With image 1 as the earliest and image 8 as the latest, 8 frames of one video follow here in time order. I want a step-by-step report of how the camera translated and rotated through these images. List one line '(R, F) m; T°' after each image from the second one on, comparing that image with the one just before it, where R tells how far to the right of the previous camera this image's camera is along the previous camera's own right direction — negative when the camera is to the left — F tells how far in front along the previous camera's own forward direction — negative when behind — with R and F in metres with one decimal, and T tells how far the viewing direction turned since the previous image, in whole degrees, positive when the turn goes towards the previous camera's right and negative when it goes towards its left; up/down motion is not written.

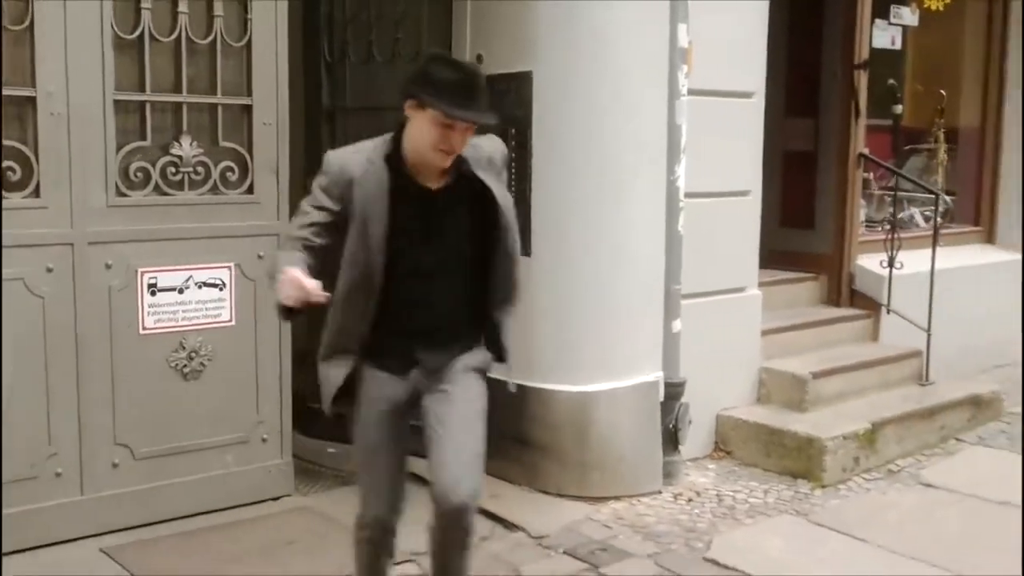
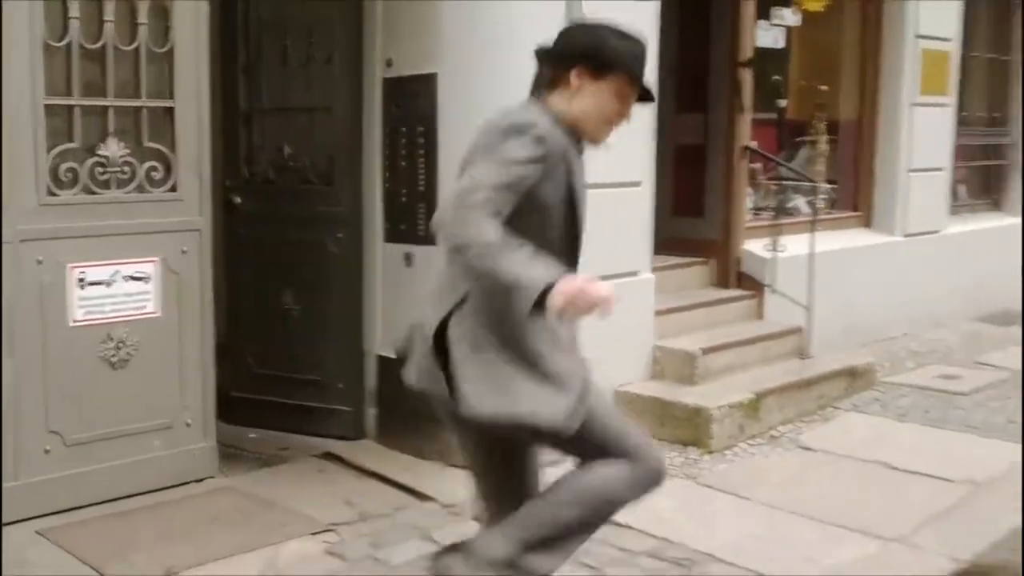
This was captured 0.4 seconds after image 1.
(+0.1, -0.4) m; +3°
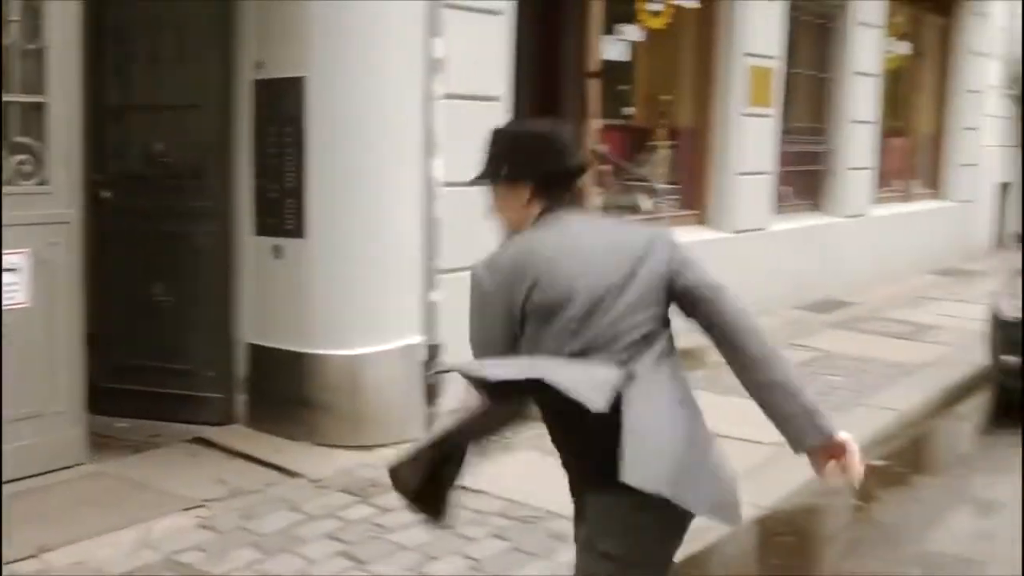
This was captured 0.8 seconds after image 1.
(0.0, -0.4) m; +5°
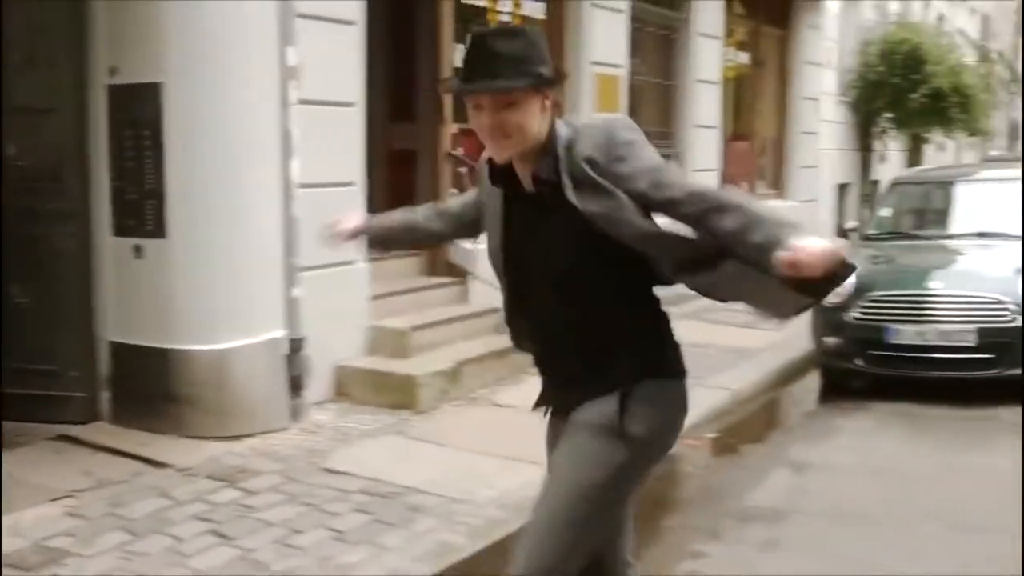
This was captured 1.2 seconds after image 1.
(0.0, -0.3) m; +5°
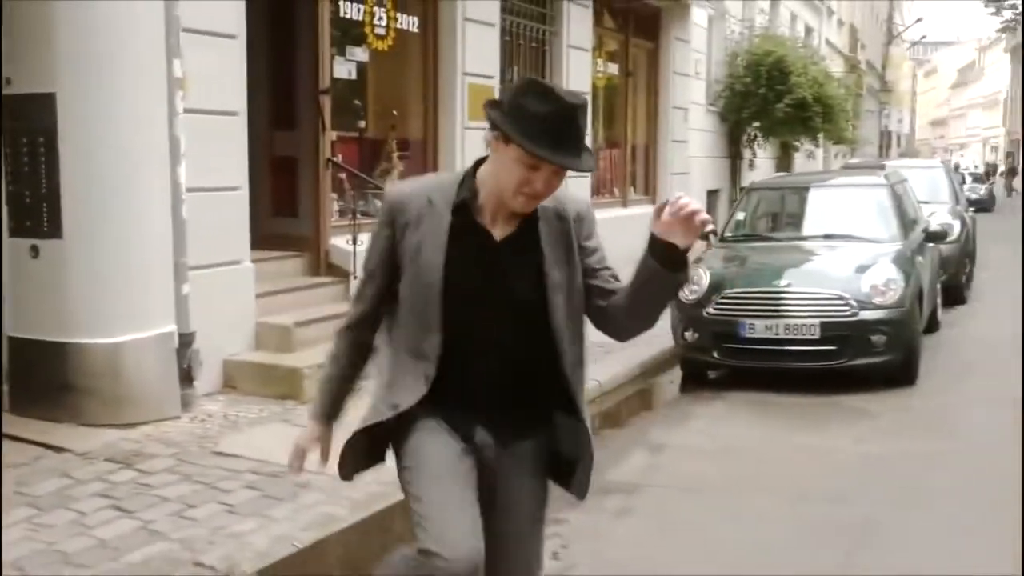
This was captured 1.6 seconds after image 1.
(0.0, -0.5) m; +4°
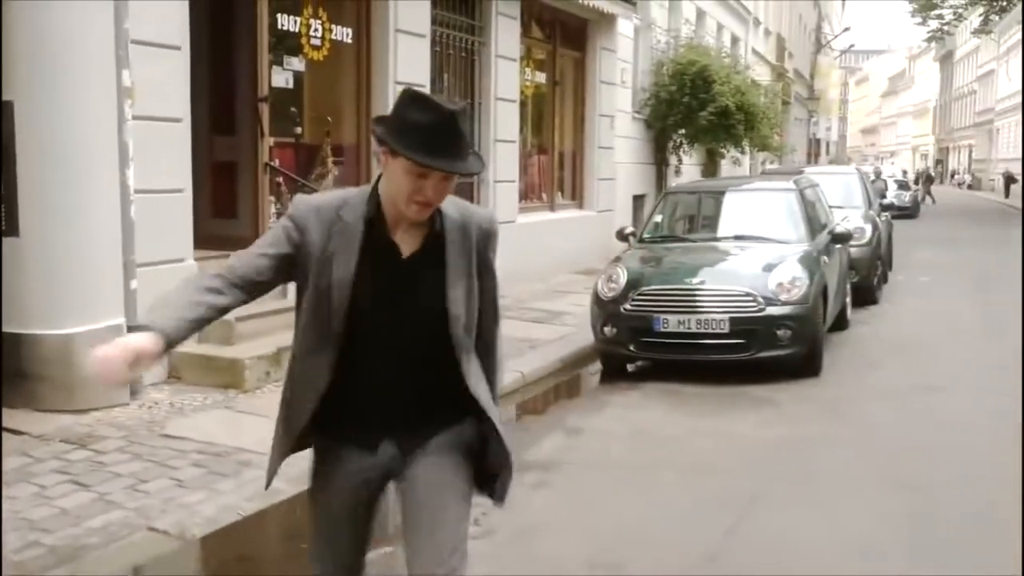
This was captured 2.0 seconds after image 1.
(0.0, -0.5) m; +2°
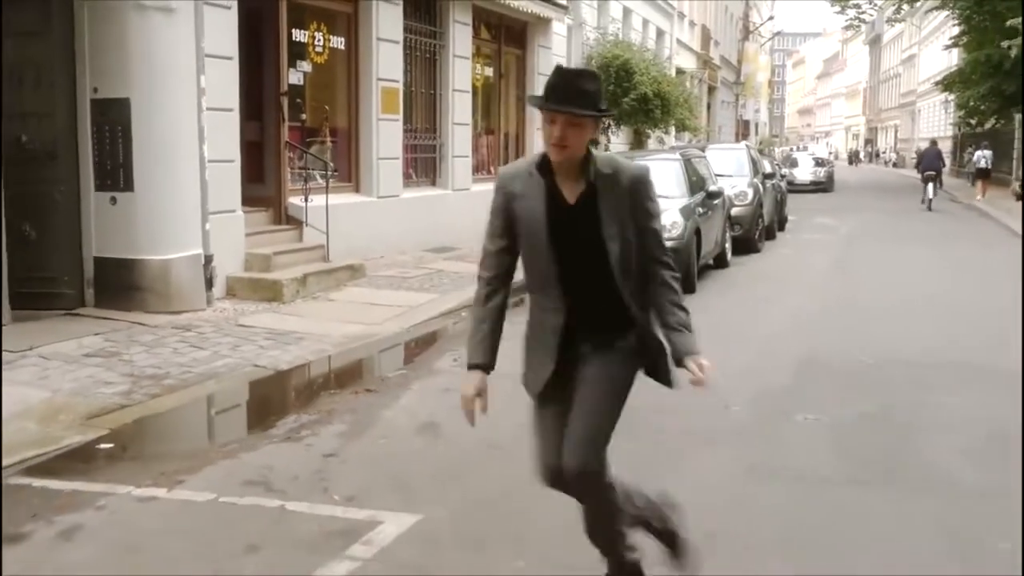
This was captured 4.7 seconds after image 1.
(-0.1, -3.1) m; +2°
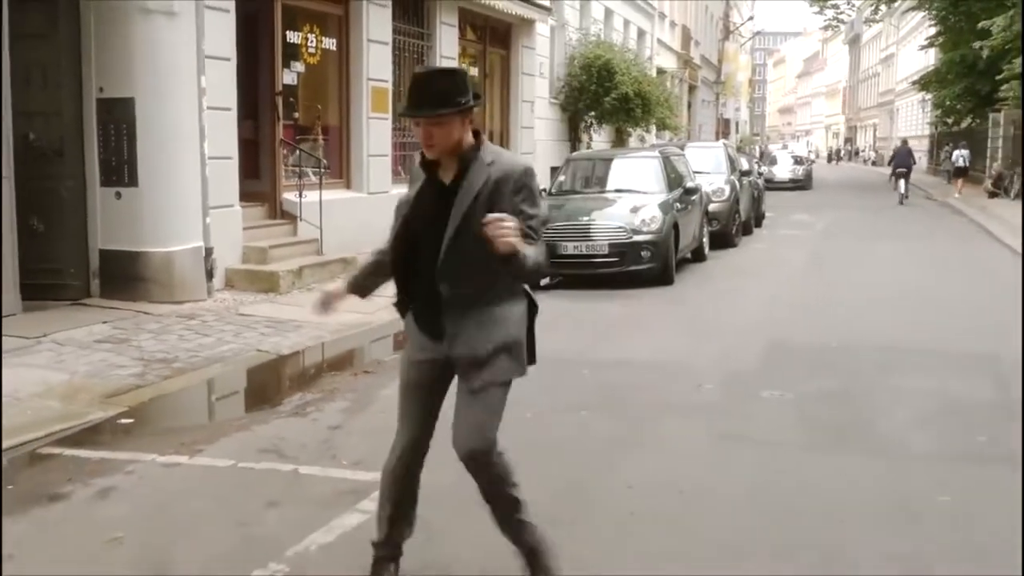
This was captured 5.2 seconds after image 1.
(0.0, -0.5) m; +1°
